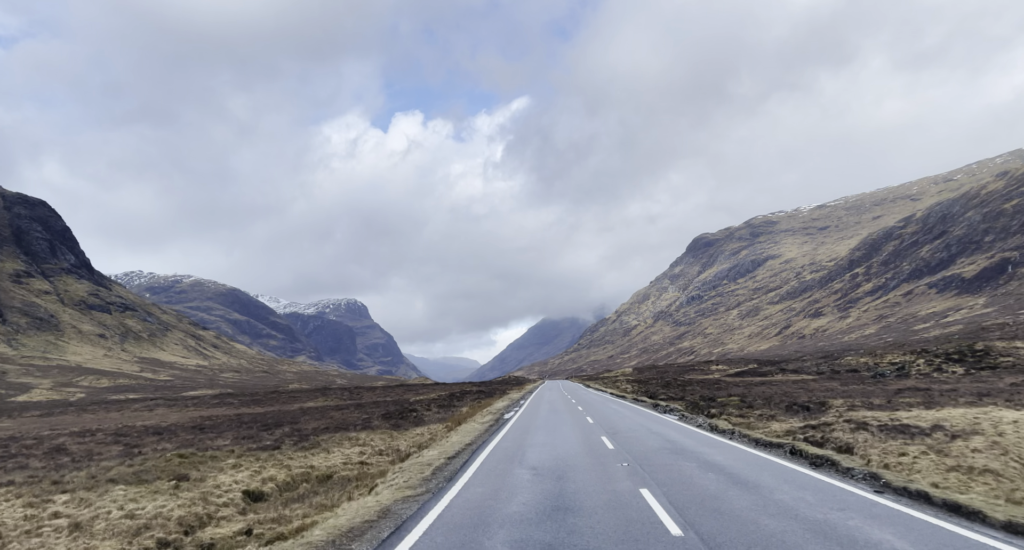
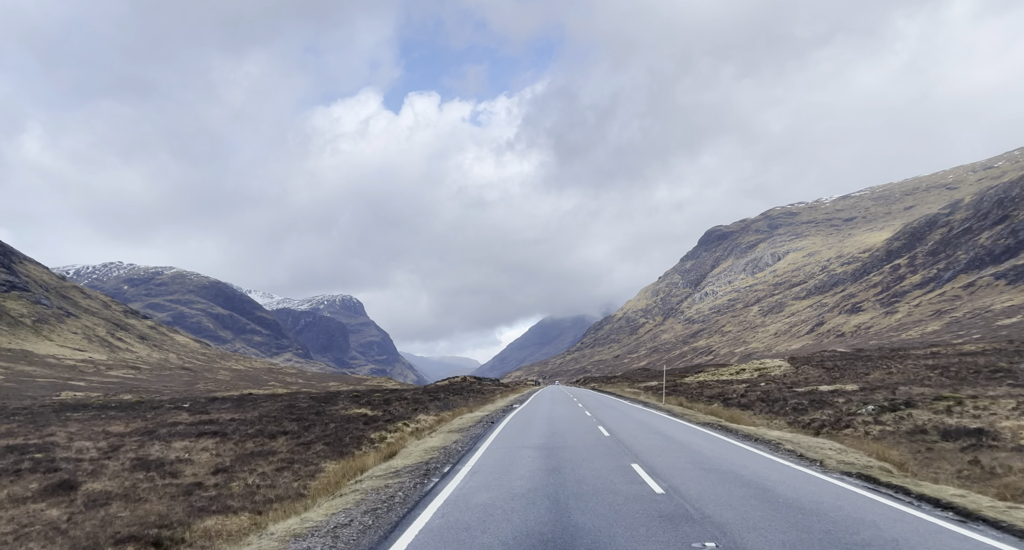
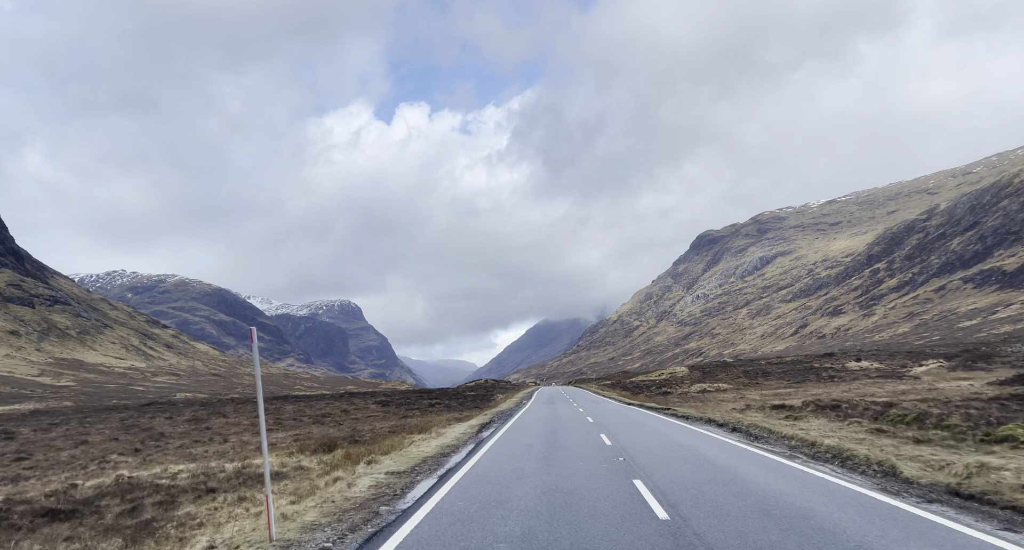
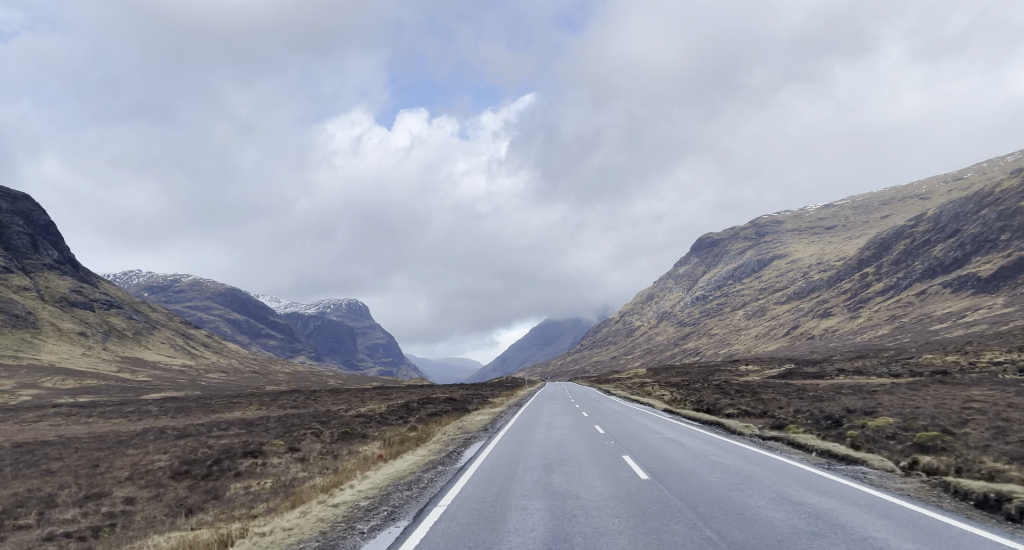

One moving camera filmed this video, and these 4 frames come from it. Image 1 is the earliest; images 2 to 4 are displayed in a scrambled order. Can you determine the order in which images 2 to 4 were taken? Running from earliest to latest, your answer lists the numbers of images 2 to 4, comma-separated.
4, 3, 2
